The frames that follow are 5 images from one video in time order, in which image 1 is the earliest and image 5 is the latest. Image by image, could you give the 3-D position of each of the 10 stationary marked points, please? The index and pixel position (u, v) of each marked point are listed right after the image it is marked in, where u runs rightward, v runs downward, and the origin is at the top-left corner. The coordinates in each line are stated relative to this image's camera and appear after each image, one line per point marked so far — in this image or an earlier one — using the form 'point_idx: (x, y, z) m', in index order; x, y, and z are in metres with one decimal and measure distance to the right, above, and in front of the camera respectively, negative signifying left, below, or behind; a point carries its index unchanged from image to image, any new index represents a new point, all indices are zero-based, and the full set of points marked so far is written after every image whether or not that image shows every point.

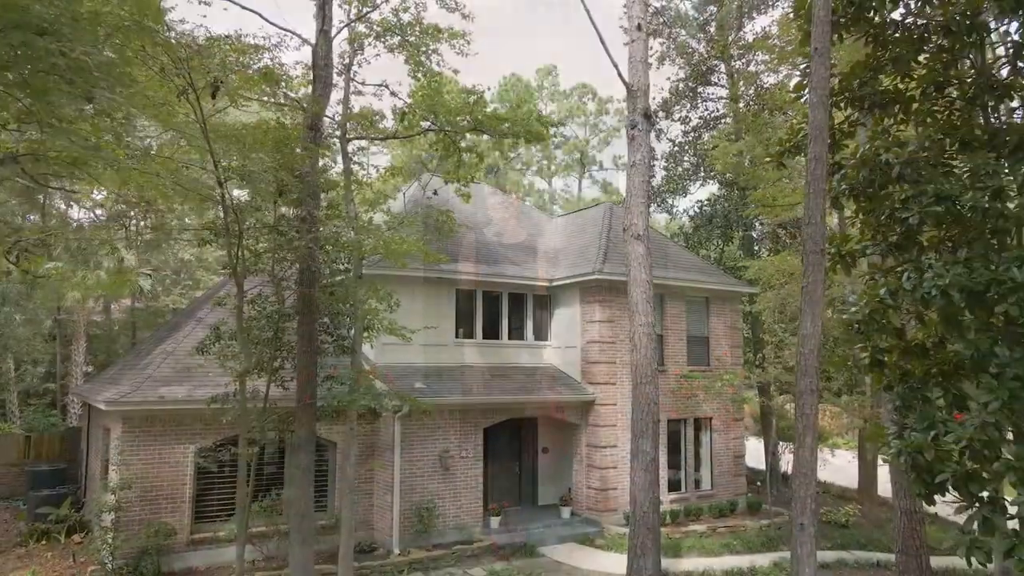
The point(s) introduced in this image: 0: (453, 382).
0: (-0.8, -1.3, +12.0) m
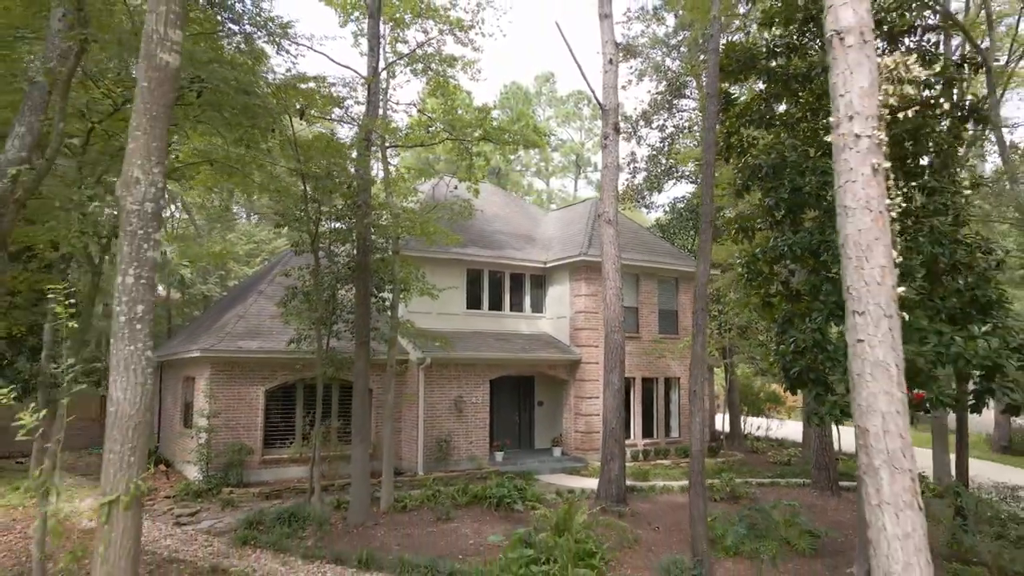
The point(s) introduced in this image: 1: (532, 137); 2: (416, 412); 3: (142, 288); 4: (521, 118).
0: (-0.8, -0.9, +14.9) m
1: (+0.3, +2.3, +13.1) m
2: (-1.5, -2.0, +14.1) m
3: (-1.4, 0.0, +3.5) m
4: (+0.1, +2.6, +13.2) m
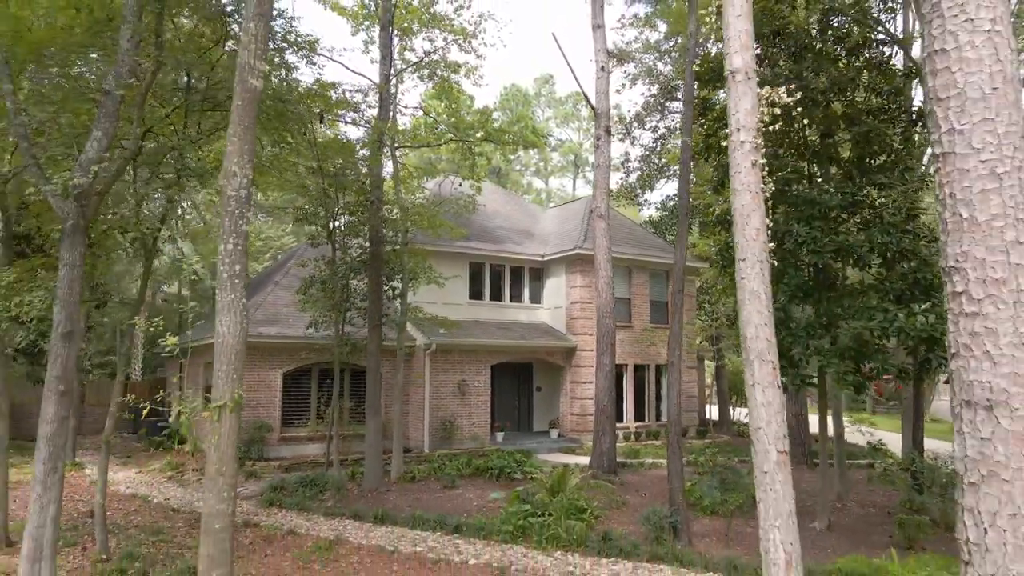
0: (-0.8, -0.7, +15.9) m
1: (+0.3, +2.4, +14.1) m
2: (-1.5, -1.8, +15.1) m
3: (-1.4, +0.2, +4.6) m
4: (+0.1, +2.7, +14.2) m
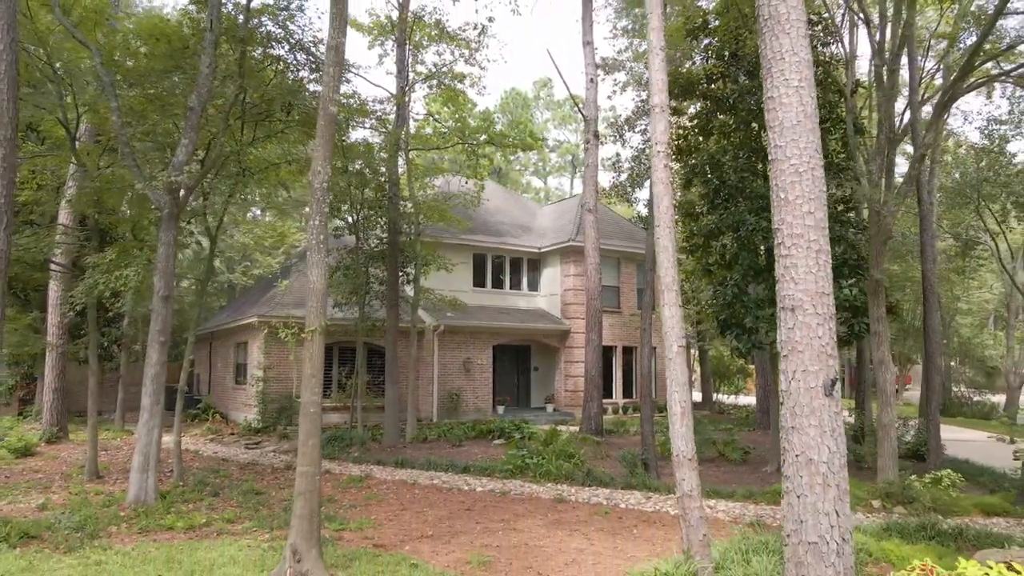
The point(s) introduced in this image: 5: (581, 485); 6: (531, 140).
0: (-0.8, -0.5, +17.7) m
1: (+0.3, +2.7, +15.9) m
2: (-1.6, -1.6, +16.9) m
3: (-1.4, +0.4, +6.4) m
4: (+0.1, +3.0, +16.0) m
5: (+0.8, -2.2, +9.9) m
6: (+0.3, +2.7, +16.0) m
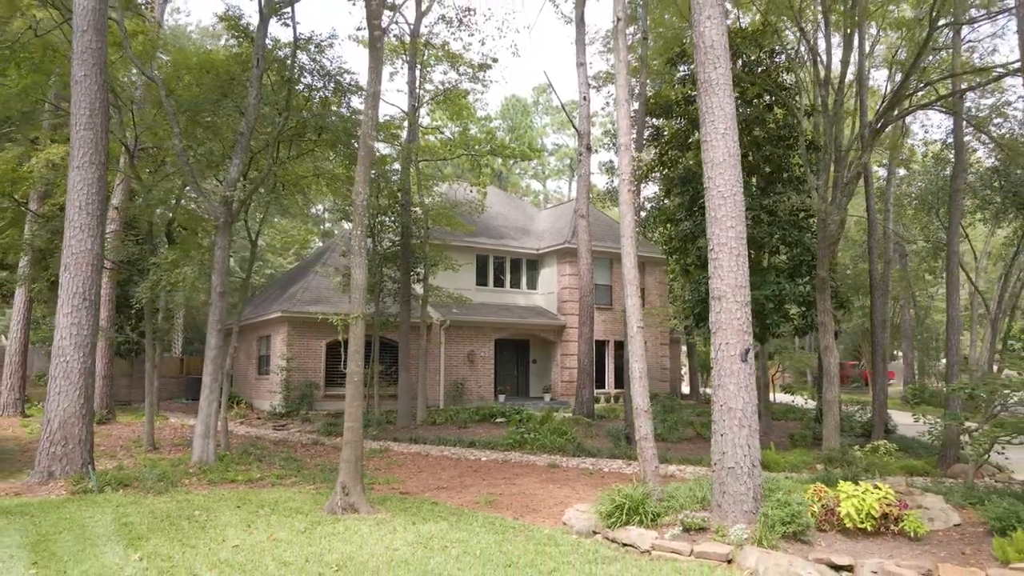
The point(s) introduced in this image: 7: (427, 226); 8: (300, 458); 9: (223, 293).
0: (-0.8, -0.5, +19.3) m
1: (+0.3, +2.7, +17.5) m
2: (-1.6, -1.5, +18.4) m
3: (-1.4, +0.4, +7.9) m
4: (+0.1, +3.0, +17.6) m
5: (+0.8, -2.2, +11.5) m
6: (+0.3, +2.7, +17.6) m
7: (-1.6, +1.1, +16.3) m
8: (-2.6, -2.1, +10.9) m
9: (-3.2, -0.1, +9.8) m
